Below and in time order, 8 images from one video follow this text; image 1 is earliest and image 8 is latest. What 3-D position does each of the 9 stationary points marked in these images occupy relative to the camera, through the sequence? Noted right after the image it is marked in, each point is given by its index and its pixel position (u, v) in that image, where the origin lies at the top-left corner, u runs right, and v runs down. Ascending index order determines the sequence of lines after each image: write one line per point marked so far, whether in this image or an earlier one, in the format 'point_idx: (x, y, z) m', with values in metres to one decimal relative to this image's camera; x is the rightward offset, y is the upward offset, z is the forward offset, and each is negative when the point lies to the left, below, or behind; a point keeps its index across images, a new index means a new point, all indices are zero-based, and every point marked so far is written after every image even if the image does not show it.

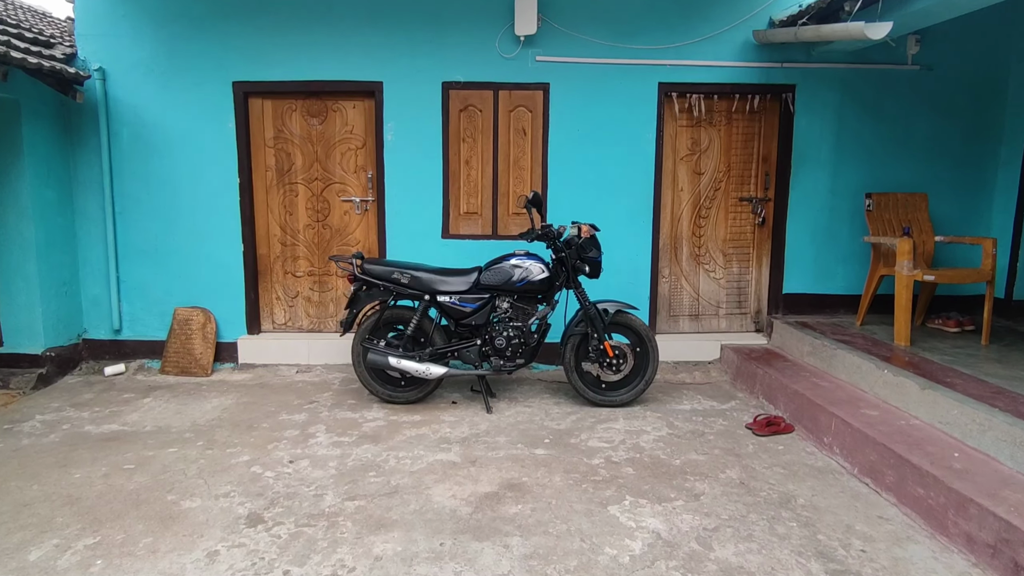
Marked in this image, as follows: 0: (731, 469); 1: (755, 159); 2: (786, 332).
0: (+1.3, -1.1, +3.2) m
1: (+2.2, +1.2, +4.9) m
2: (+2.3, -0.4, +4.7) m
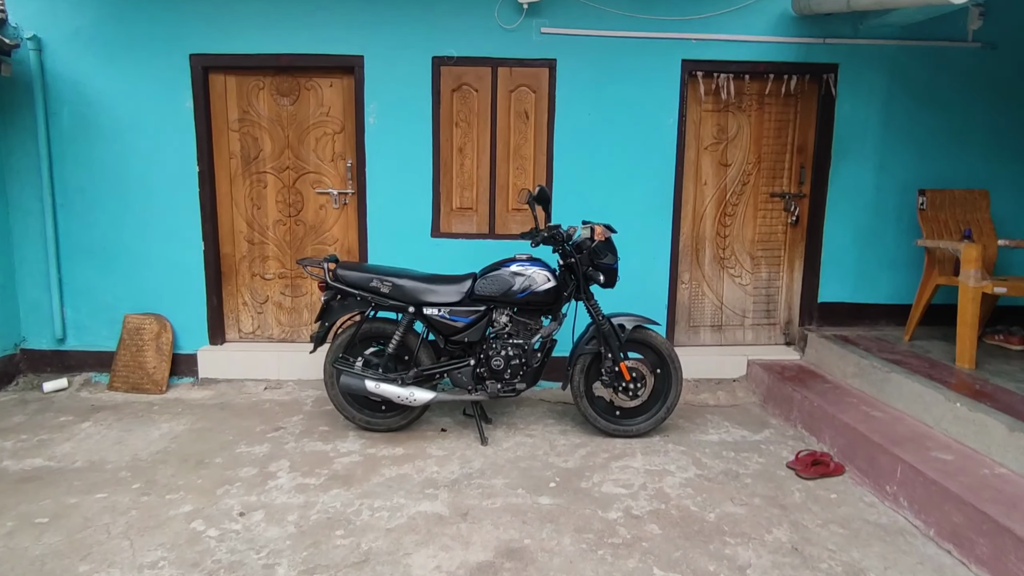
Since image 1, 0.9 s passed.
0: (+1.3, -1.1, +2.6) m
1: (+2.2, +1.1, +4.3) m
2: (+2.3, -0.4, +4.1) m
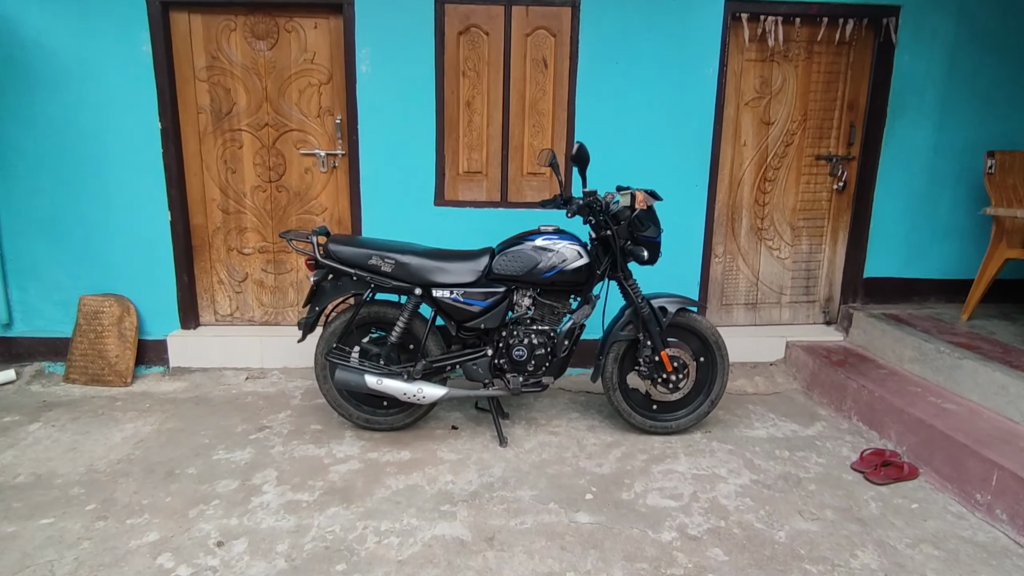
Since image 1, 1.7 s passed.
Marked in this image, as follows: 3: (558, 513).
0: (+1.4, -1.1, +2.2) m
1: (+2.3, +1.3, +3.8) m
2: (+2.4, -0.3, +3.7) m
3: (+0.2, -1.0, +2.4) m
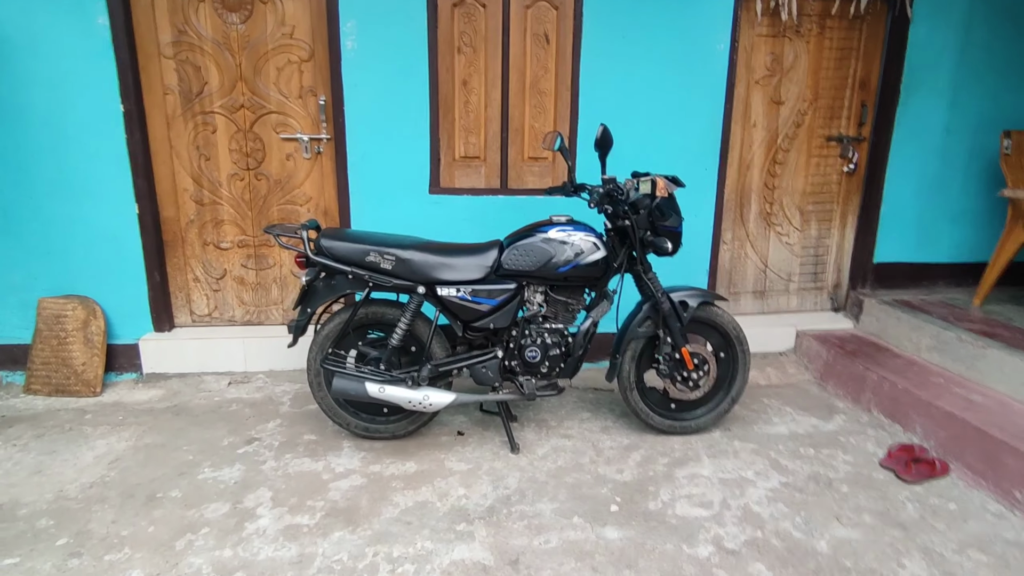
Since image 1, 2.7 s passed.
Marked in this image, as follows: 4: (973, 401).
0: (+1.5, -1.0, +2.1) m
1: (+2.3, +1.4, +3.7) m
2: (+2.4, -0.2, +3.6) m
3: (+0.3, -1.0, +2.2) m
4: (+2.3, -0.6, +2.8) m
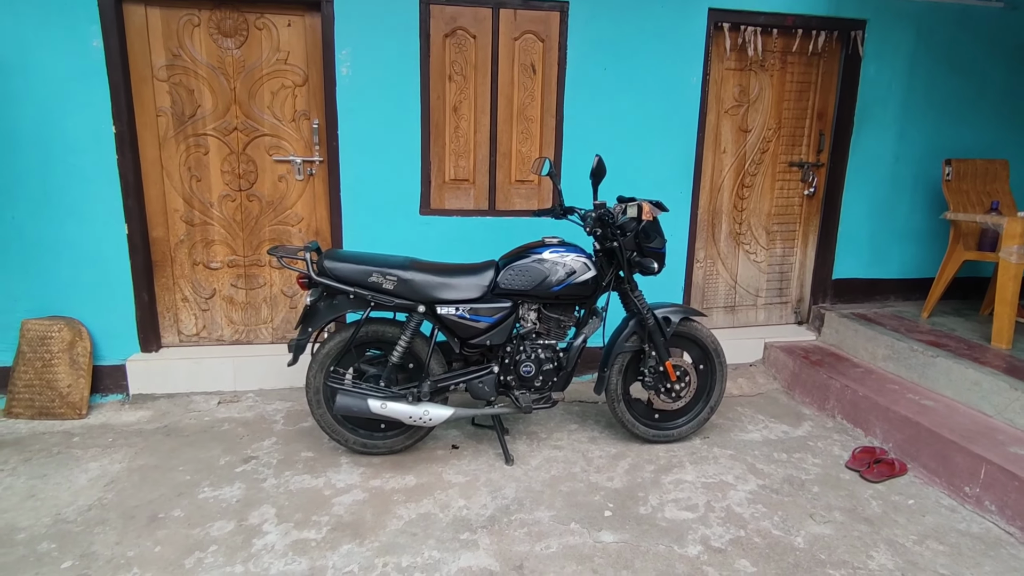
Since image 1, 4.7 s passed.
0: (+1.5, -1.1, +2.3) m
1: (+2.2, +1.3, +4.0) m
2: (+2.3, -0.3, +3.9) m
3: (+0.3, -1.1, +2.4) m
4: (+2.3, -0.7, +3.1) m
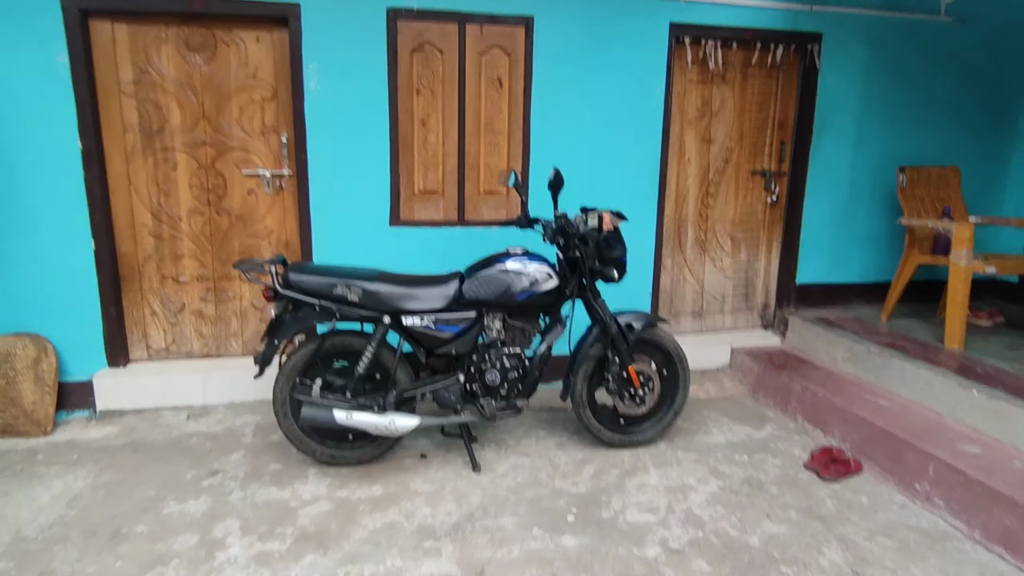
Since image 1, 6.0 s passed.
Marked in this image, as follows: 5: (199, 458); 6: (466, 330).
0: (+1.4, -1.1, +2.4) m
1: (+1.9, +1.2, +4.1) m
2: (+2.1, -0.3, +4.0) m
3: (+0.1, -1.1, +2.4) m
4: (+2.1, -0.7, +3.2) m
5: (-1.7, -0.9, +3.0) m
6: (-0.2, -0.2, +2.8) m
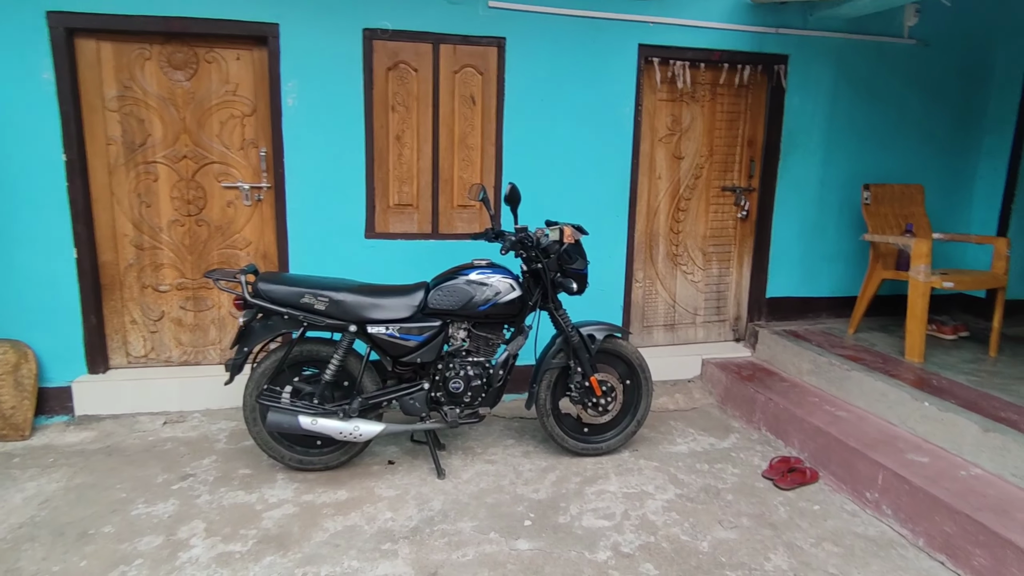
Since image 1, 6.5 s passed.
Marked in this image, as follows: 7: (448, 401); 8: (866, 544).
0: (+1.2, -1.2, +2.4) m
1: (+1.7, +1.1, +4.2) m
2: (+1.9, -0.4, +4.0) m
3: (-0.1, -1.1, +2.5) m
4: (+1.9, -0.8, +3.2) m
5: (-1.9, -1.0, +3.1) m
6: (-0.4, -0.3, +2.9) m
7: (-0.3, -0.6, +2.9) m
8: (+1.6, -1.2, +2.5) m
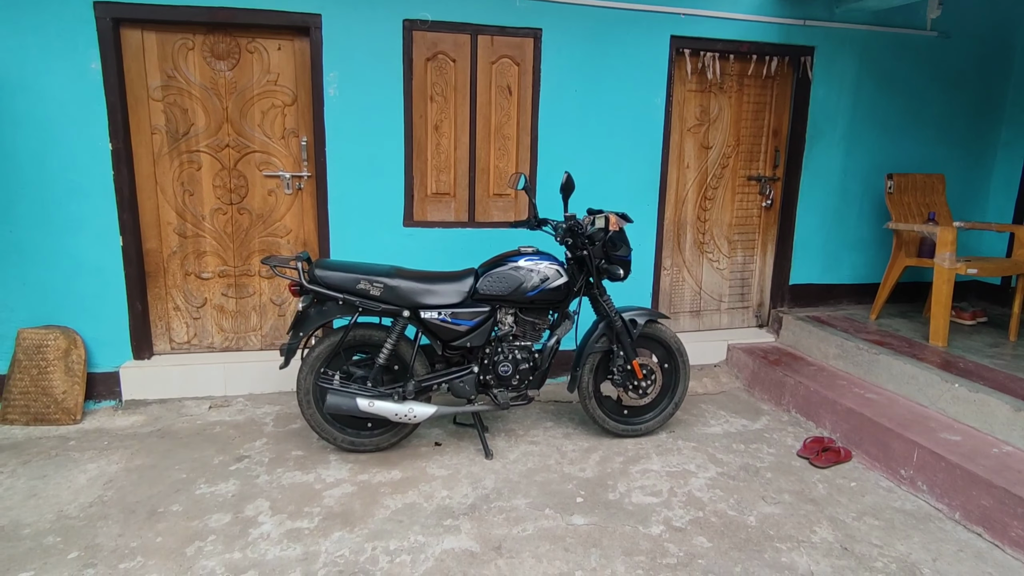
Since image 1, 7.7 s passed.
0: (+1.4, -1.1, +2.6) m
1: (+2.0, +1.2, +4.3) m
2: (+2.2, -0.3, +4.2) m
3: (+0.2, -1.1, +2.6) m
4: (+2.2, -0.7, +3.4) m
5: (-1.6, -0.9, +3.1) m
6: (-0.2, -0.2, +2.9) m
7: (-0.1, -0.5, +3.0) m
8: (+1.9, -1.1, +2.6) m
